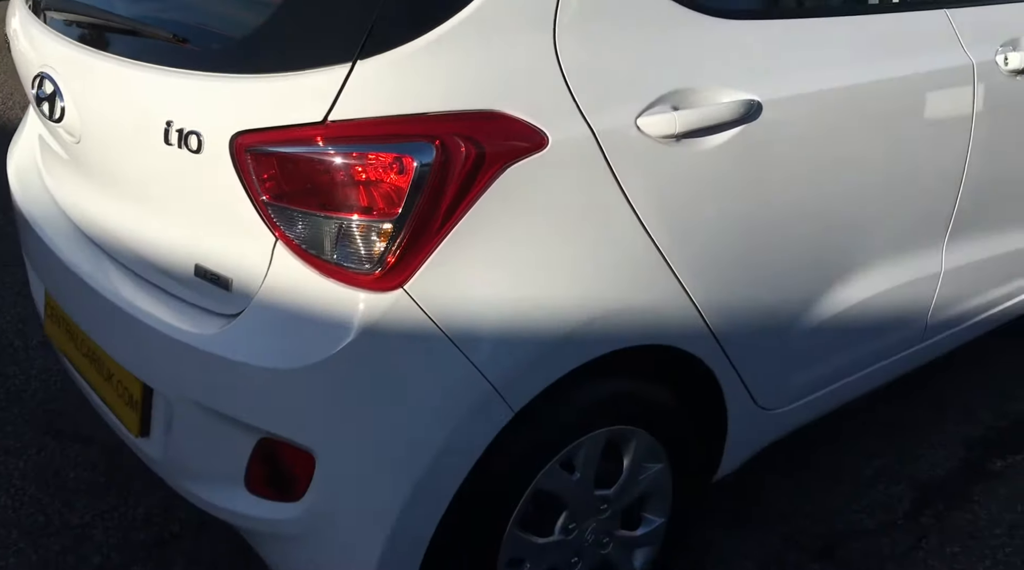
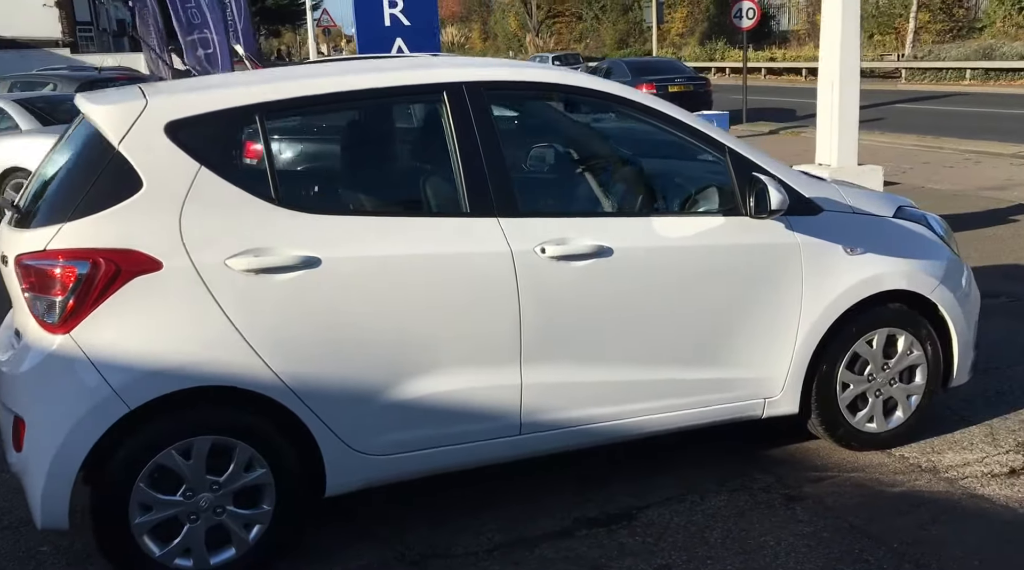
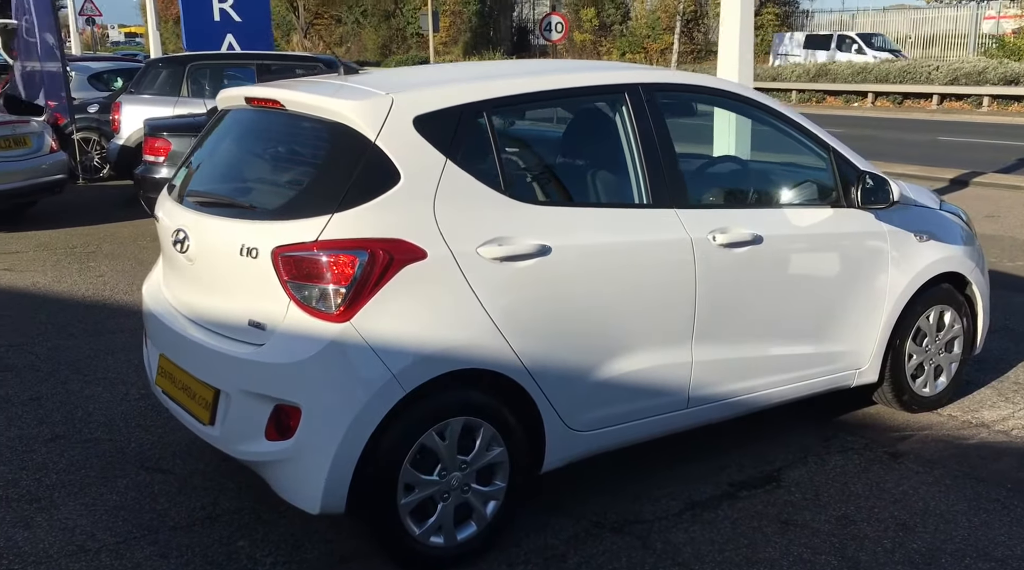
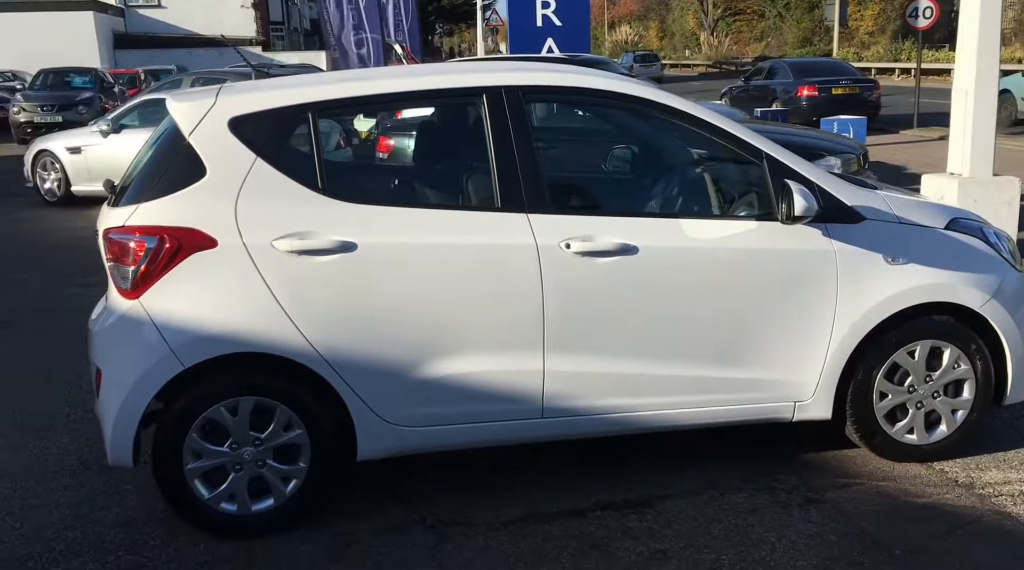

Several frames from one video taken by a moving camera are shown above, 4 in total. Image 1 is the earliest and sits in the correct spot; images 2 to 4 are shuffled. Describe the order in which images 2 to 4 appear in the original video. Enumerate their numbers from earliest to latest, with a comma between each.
3, 2, 4
